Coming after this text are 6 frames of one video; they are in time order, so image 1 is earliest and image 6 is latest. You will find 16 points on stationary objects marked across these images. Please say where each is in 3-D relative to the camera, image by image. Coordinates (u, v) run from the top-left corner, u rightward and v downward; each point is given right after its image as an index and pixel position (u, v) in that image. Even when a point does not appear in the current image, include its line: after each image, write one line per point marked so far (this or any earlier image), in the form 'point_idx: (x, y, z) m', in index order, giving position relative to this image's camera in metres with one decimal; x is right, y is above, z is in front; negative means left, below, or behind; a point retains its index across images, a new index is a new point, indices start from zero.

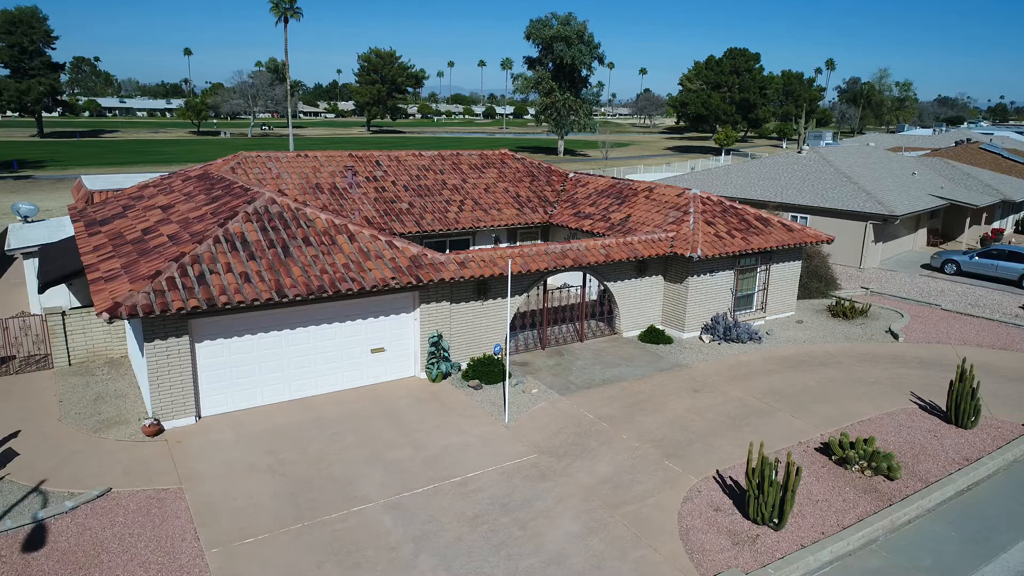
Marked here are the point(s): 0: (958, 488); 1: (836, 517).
0: (+7.3, -3.3, +11.8) m
1: (+4.8, -3.5, +10.8) m
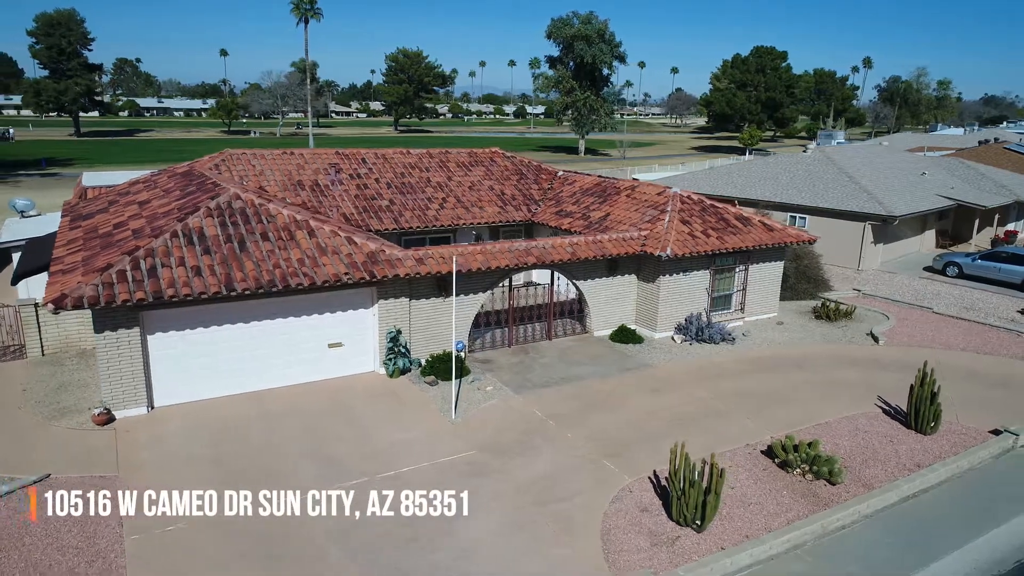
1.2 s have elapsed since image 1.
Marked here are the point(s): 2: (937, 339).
0: (+6.3, -3.3, +11.5) m
1: (+3.7, -3.4, +10.6) m
2: (+11.2, -1.3, +18.8) m
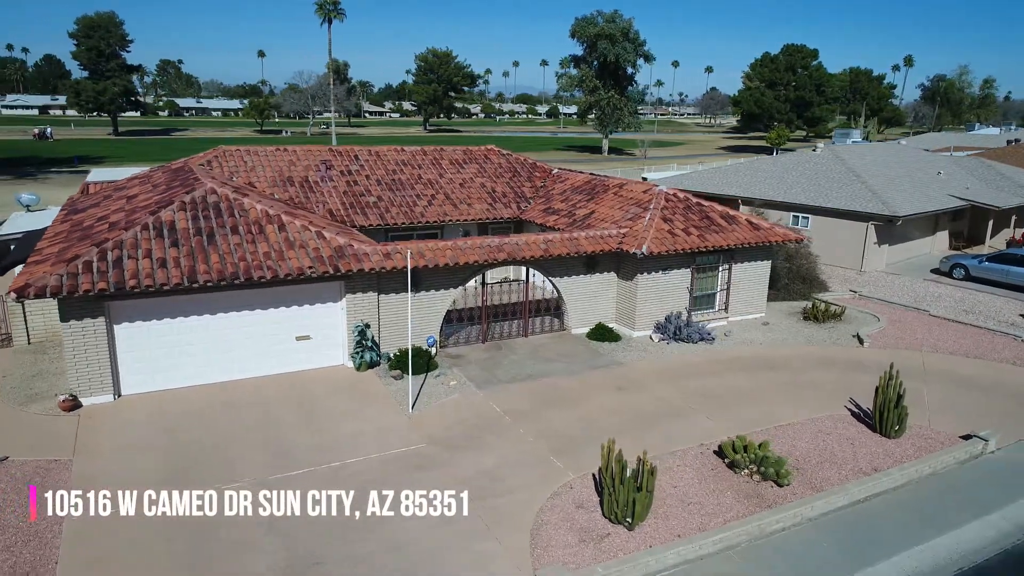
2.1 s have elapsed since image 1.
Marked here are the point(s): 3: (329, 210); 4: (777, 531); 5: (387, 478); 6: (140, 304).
0: (+5.3, -3.3, +11.2) m
1: (+2.7, -3.4, +10.4) m
2: (+10.6, -1.4, +18.3) m
3: (-5.1, +2.2, +19.8) m
4: (+3.9, -3.6, +10.5) m
5: (-2.0, -3.0, +11.4) m
6: (-7.0, -0.3, +13.5) m
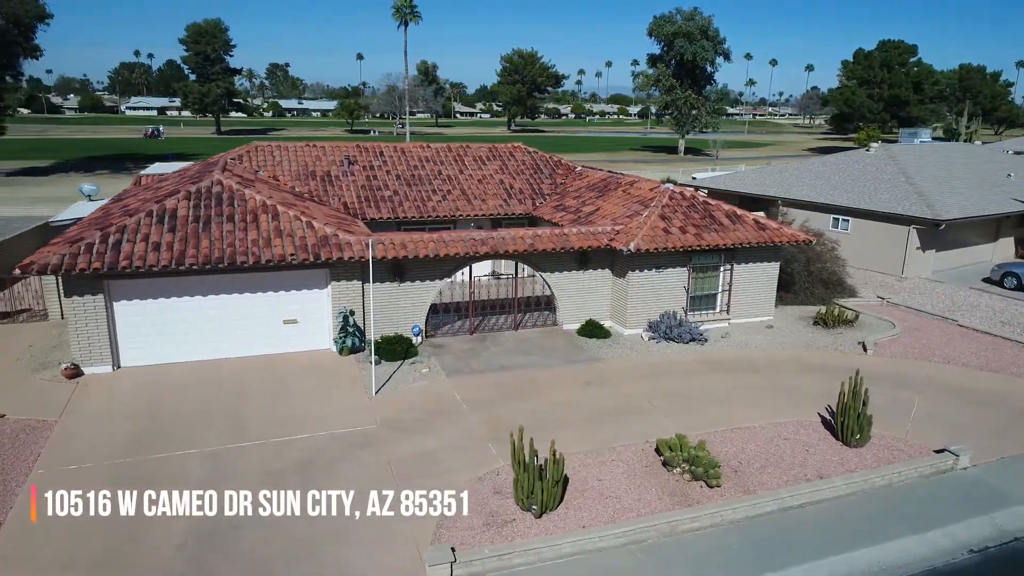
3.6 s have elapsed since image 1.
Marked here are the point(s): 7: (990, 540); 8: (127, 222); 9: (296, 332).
0: (+4.1, -3.3, +10.9) m
1: (+1.4, -3.3, +10.4) m
2: (+10.4, -1.5, +17.2) m
3: (-4.9, +2.5, +20.8) m
4: (+2.6, -3.5, +10.3) m
5: (-3.1, -2.8, +12.0) m
6: (-7.7, +0.1, +14.8) m
7: (+6.9, -3.7, +10.3) m
8: (-8.2, +1.4, +15.1) m
9: (-4.9, -1.0, +16.1) m
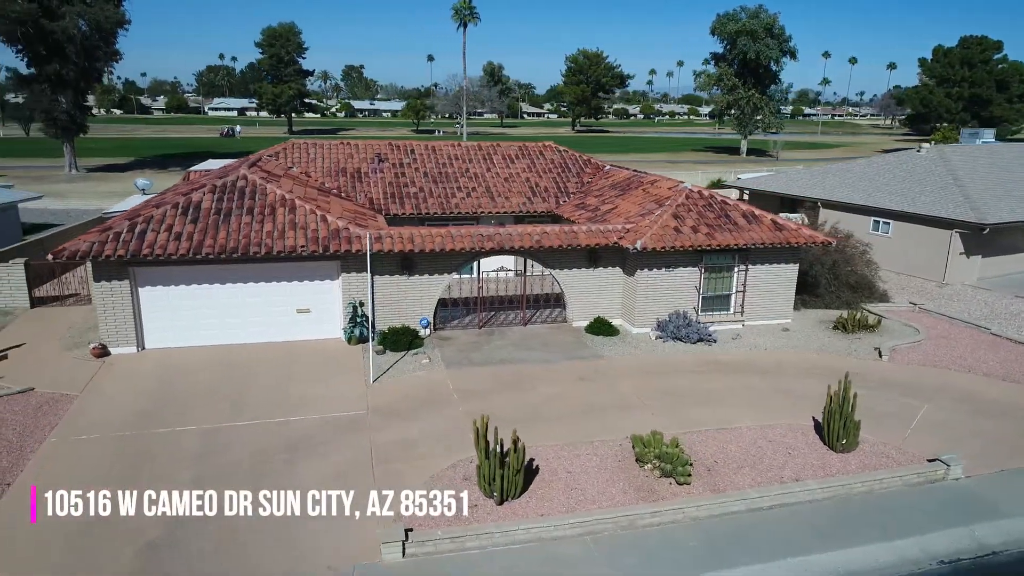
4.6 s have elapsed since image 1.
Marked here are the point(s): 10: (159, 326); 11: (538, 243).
0: (+3.6, -3.3, +10.7) m
1: (+0.9, -3.2, +10.6) m
2: (+10.5, -1.7, +16.5) m
3: (-4.3, +2.7, +21.5) m
4: (+2.0, -3.4, +10.3) m
5: (-3.5, -2.6, +12.6) m
6: (-7.8, +0.4, +15.8) m
7: (+6.3, -3.7, +10.0) m
8: (-8.1, +1.7, +16.2) m
9: (-4.8, -0.8, +16.9) m
10: (-8.0, -0.8, +16.1) m
11: (+0.6, +1.1, +17.0) m
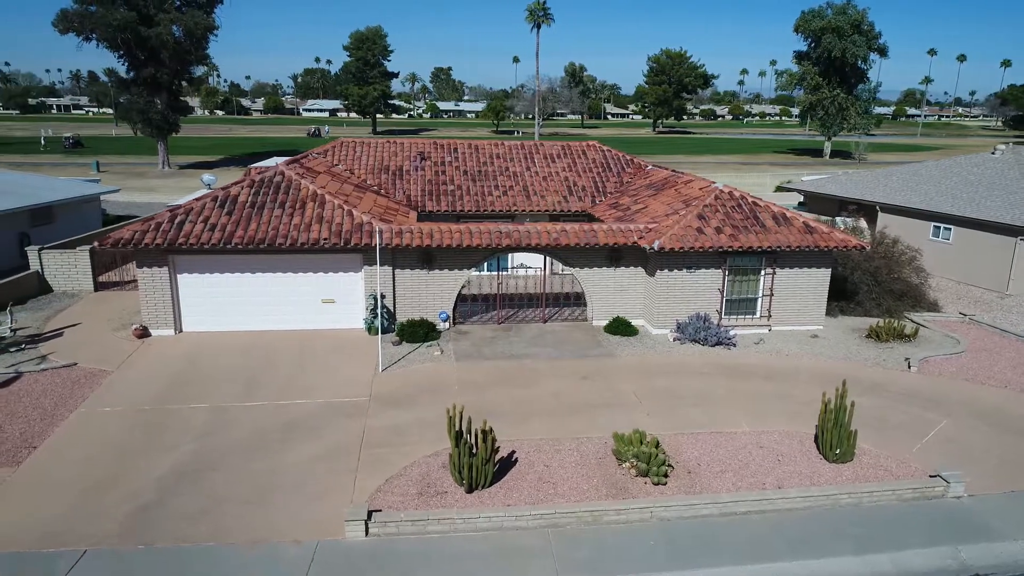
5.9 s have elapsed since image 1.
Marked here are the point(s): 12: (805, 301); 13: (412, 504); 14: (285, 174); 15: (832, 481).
0: (+3.1, -3.3, +10.6) m
1: (+0.4, -3.1, +10.7) m
2: (+10.7, -1.9, +15.4) m
3: (-3.3, +2.9, +22.1) m
4: (+1.5, -3.4, +10.3) m
5: (-3.6, -2.4, +13.2) m
6: (-7.4, +0.7, +16.9) m
7: (+5.7, -3.8, +9.5) m
8: (-7.7, +2.0, +17.3) m
9: (-4.4, -0.6, +17.6) m
10: (-7.6, -0.5, +17.2) m
11: (+1.1, +1.1, +17.1) m
12: (+7.4, -0.3, +18.0) m
13: (-1.4, -3.2, +10.5) m
14: (-6.0, +3.0, +19.0) m
15: (+5.0, -3.0, +11.2) m
